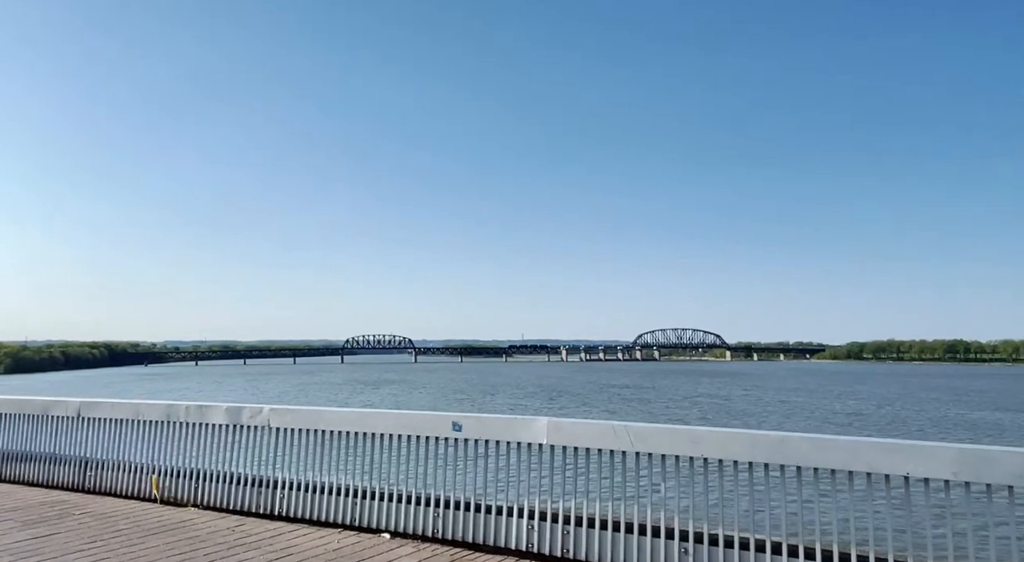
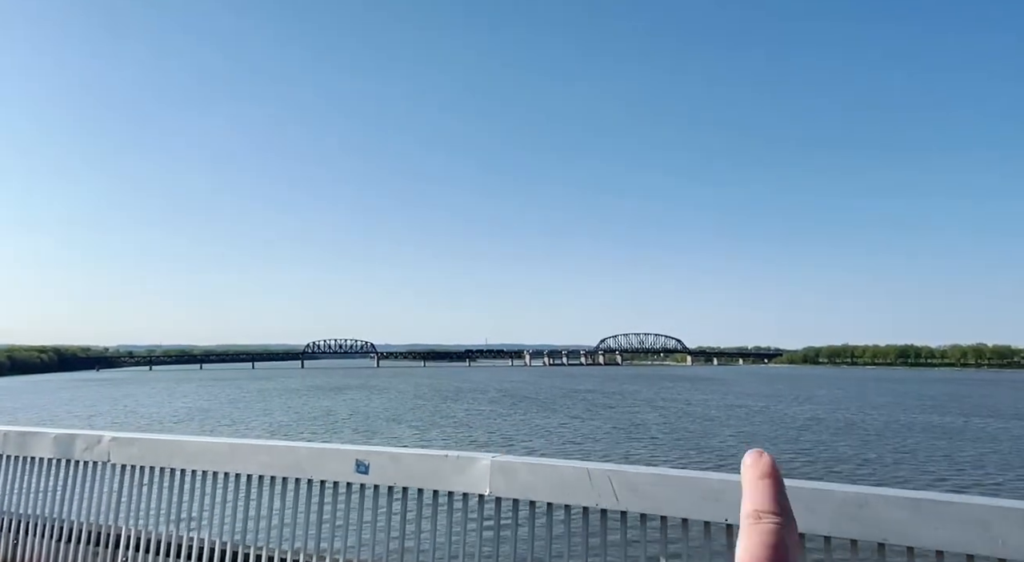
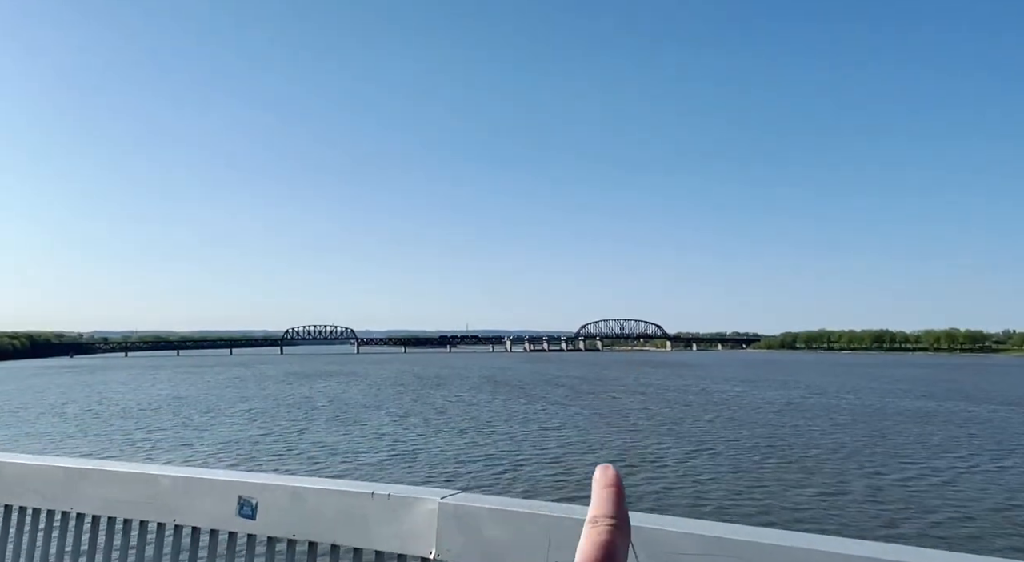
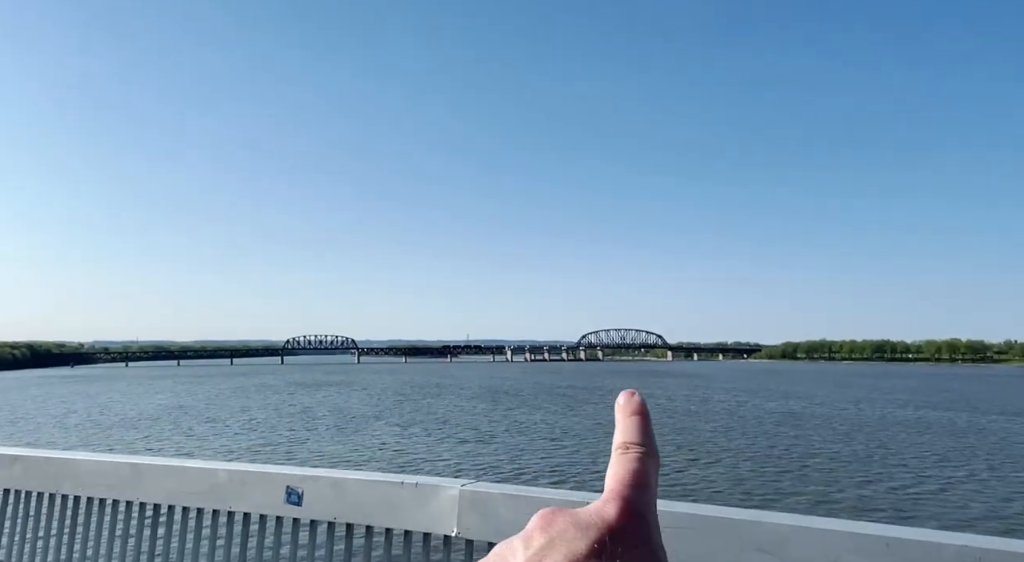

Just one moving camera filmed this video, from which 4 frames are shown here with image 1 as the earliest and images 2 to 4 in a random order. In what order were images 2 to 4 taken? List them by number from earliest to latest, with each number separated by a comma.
2, 4, 3
